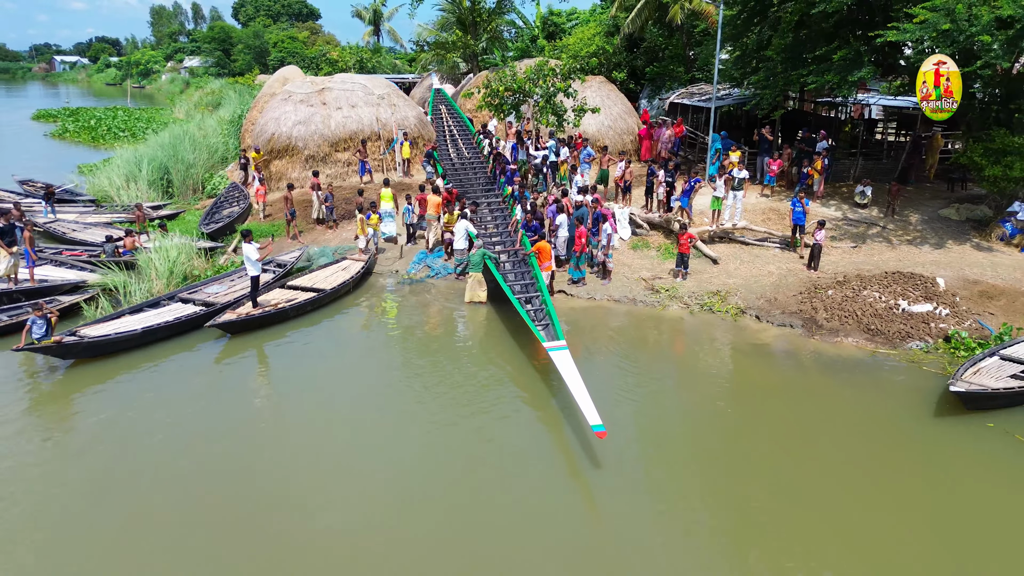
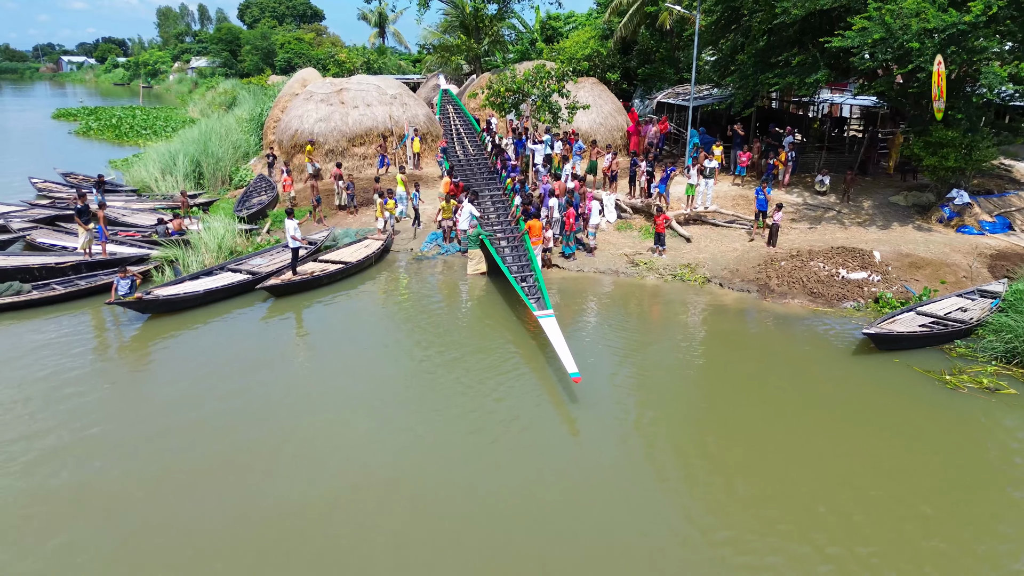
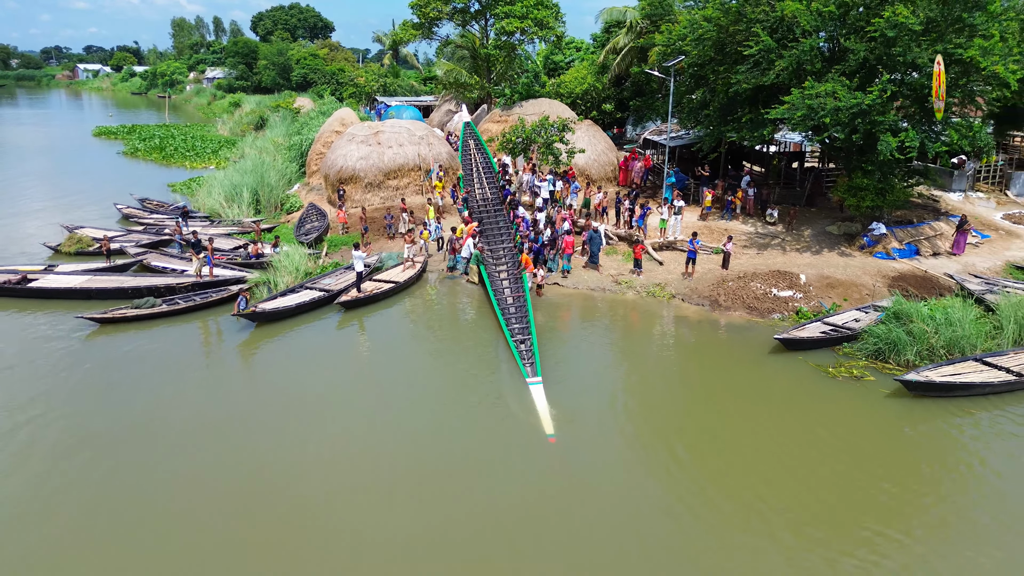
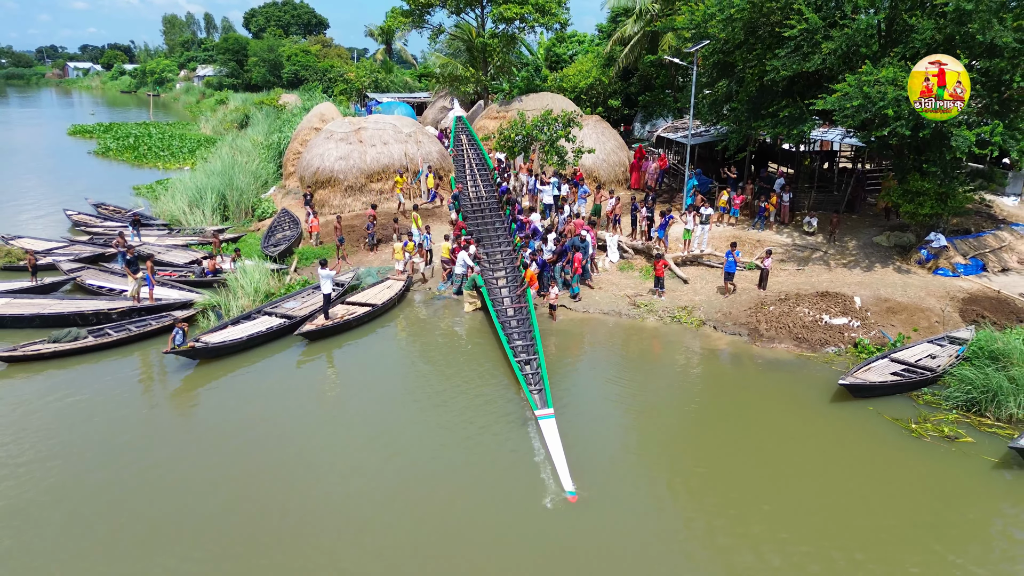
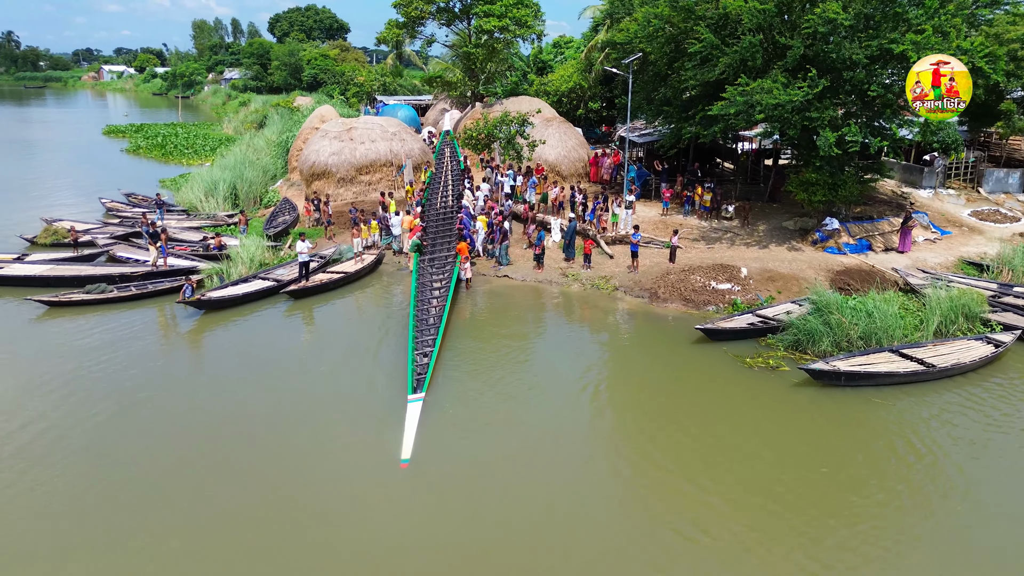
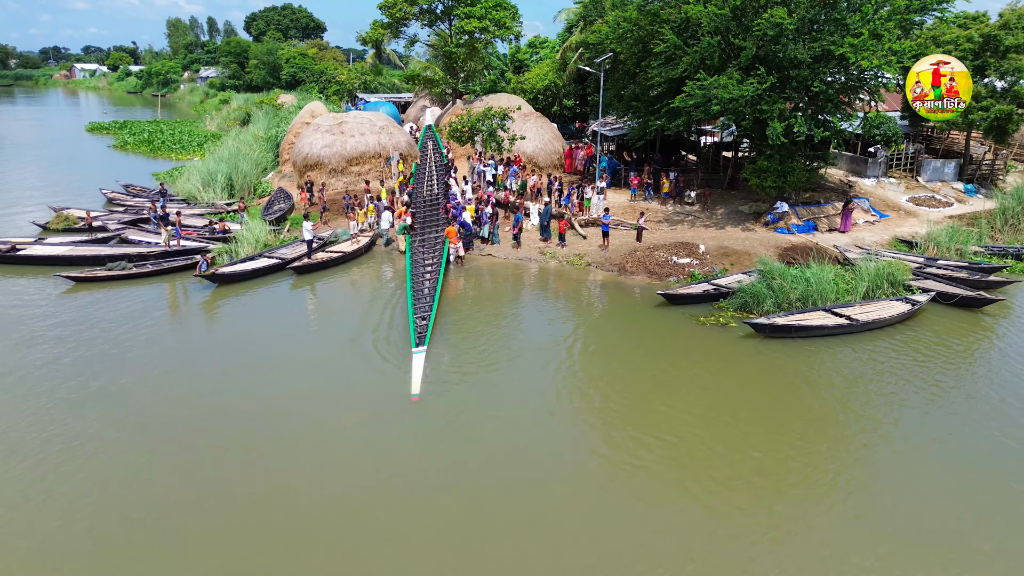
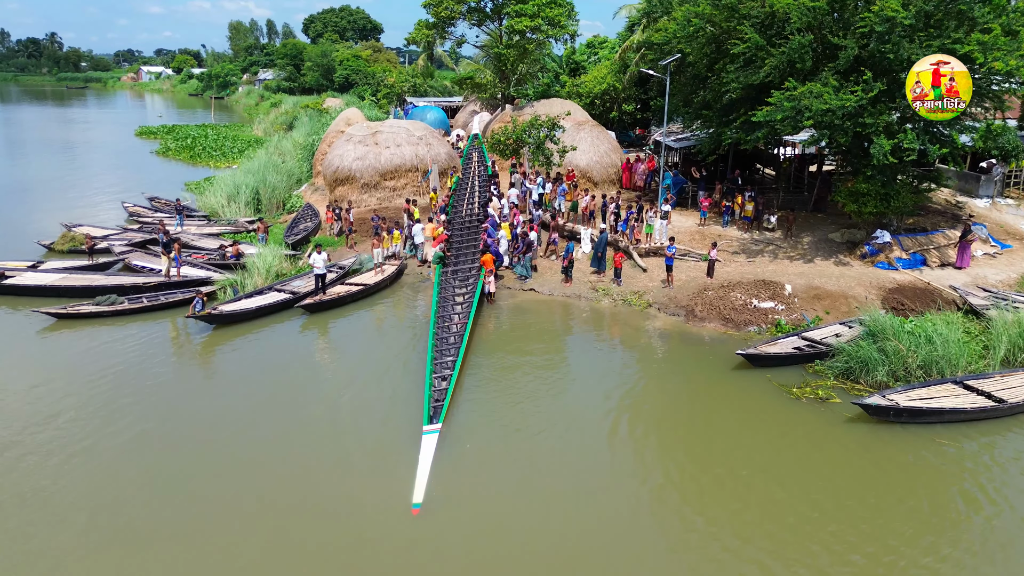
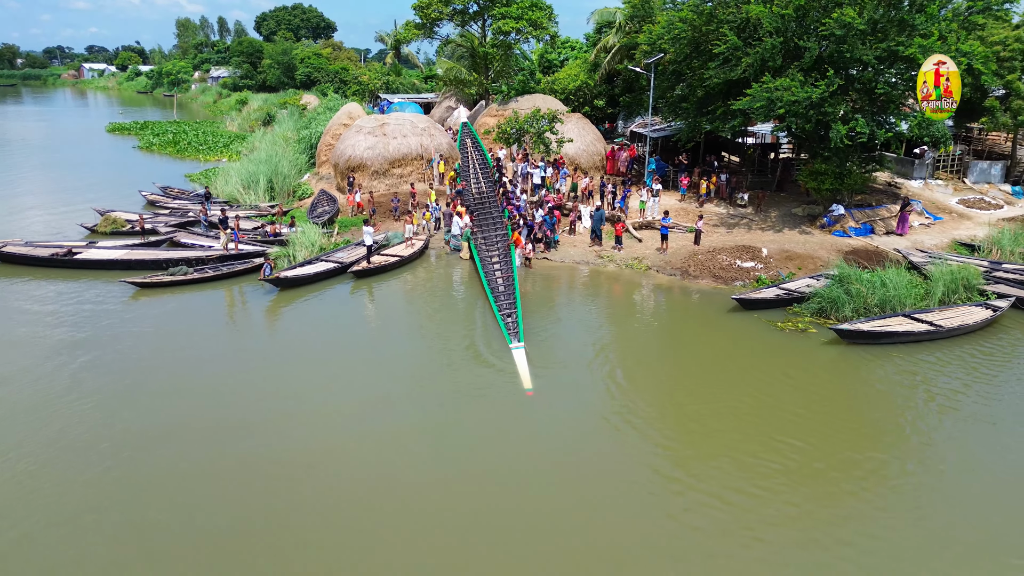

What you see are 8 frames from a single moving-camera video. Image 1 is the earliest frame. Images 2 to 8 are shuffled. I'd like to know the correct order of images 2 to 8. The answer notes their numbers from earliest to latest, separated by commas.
2, 4, 3, 8, 6, 5, 7
